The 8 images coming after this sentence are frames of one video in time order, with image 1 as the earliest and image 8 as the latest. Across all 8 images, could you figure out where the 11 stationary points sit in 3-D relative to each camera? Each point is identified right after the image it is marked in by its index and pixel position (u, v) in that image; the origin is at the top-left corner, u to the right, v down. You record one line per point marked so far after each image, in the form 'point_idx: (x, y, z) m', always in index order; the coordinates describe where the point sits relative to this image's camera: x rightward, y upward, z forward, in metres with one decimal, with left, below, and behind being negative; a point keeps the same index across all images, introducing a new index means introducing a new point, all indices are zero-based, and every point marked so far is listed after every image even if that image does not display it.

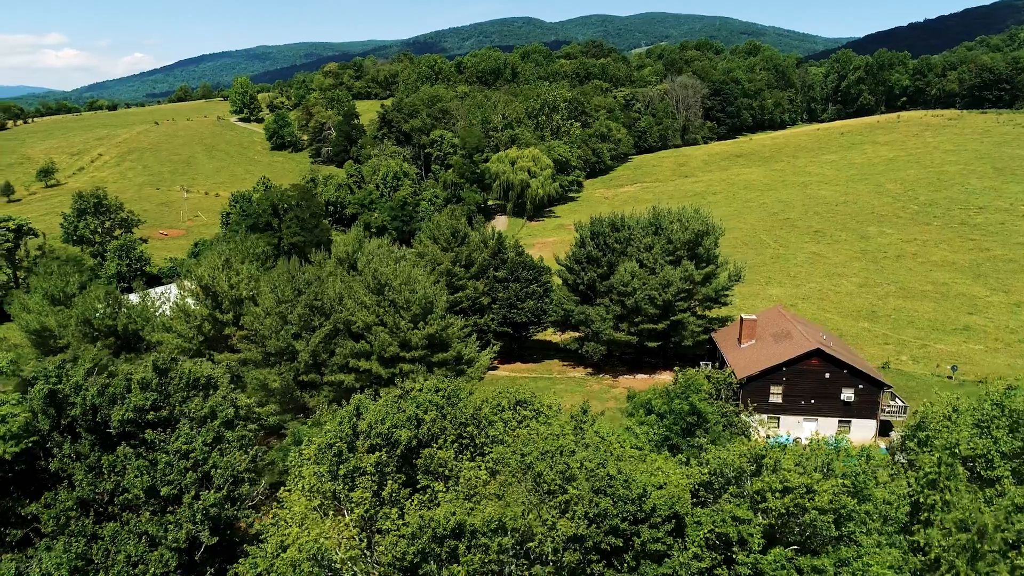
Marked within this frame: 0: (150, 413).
0: (-8.4, -2.9, +17.5) m
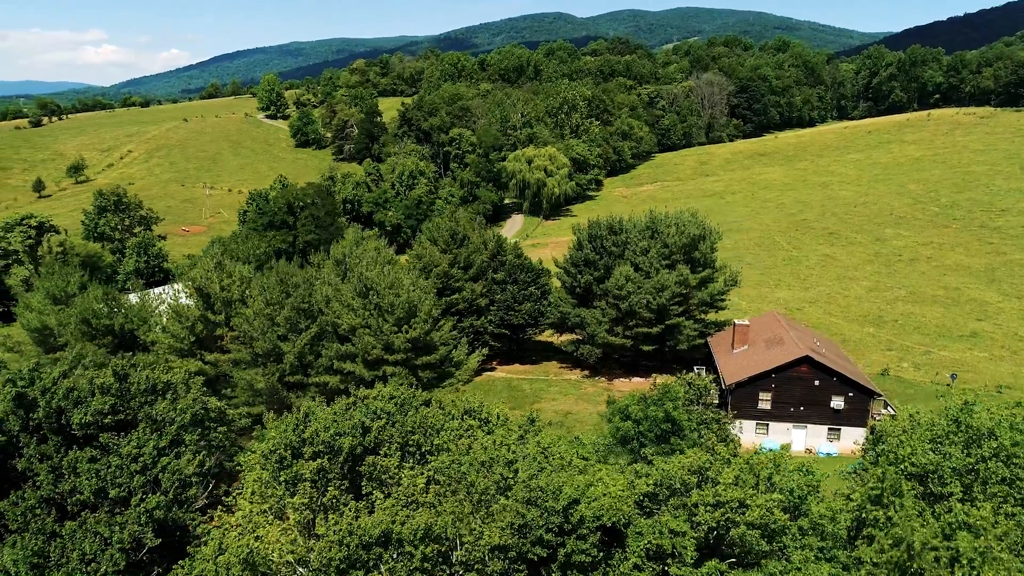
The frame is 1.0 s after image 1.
0: (-9.6, -3.1, +18.2) m
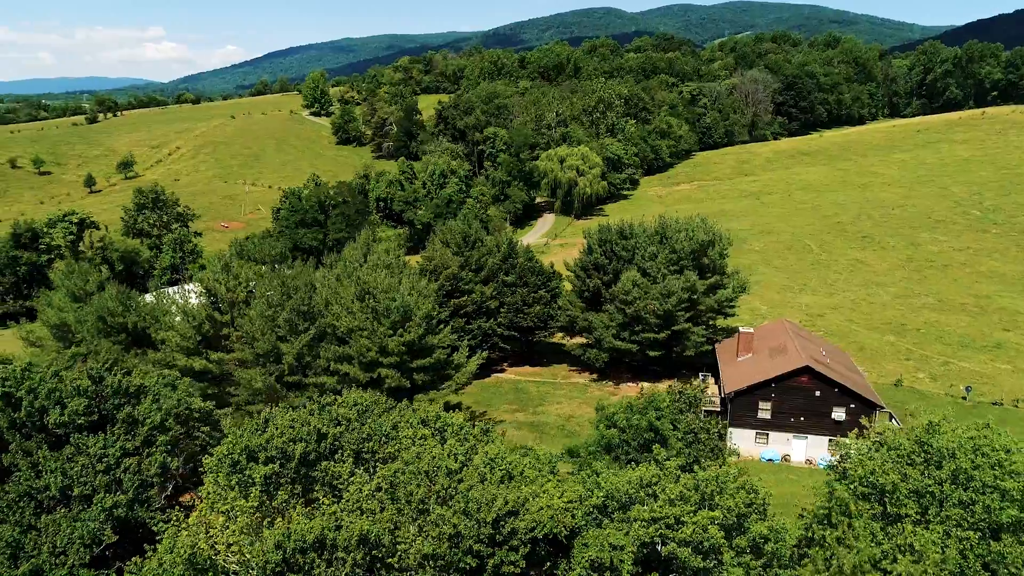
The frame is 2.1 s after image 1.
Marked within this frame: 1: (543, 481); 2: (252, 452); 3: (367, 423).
0: (-10.7, -3.2, +19.3) m
1: (+0.7, -4.5, +18.2) m
2: (-5.9, -3.8, +17.6) m
3: (-3.6, -3.4, +19.1) m
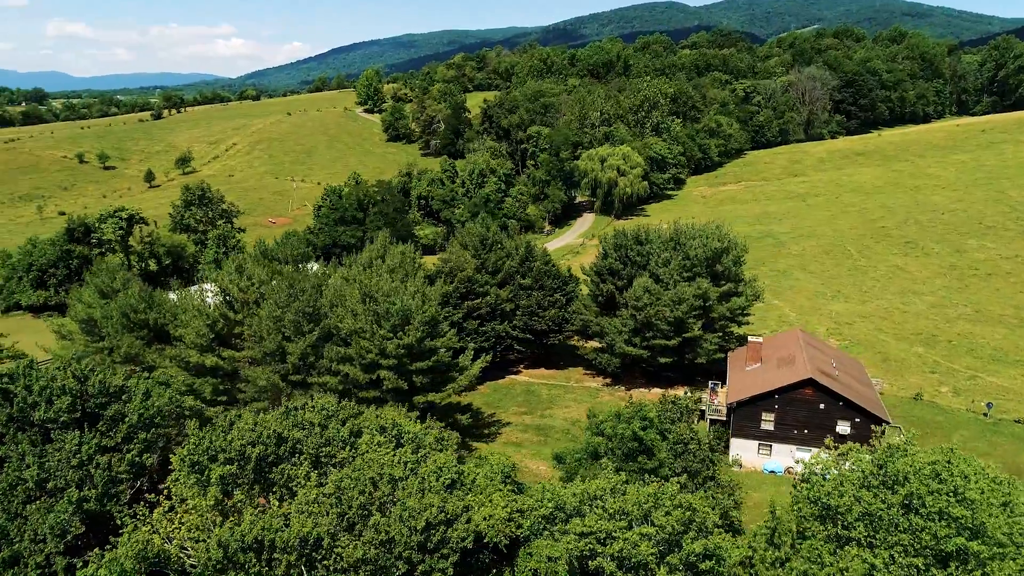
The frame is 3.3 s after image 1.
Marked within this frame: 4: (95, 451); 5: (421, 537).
0: (-11.8, -3.4, +20.6) m
1: (-0.5, -4.9, +18.7) m
2: (-7.2, -4.1, +18.6) m
3: (-4.7, -3.6, +19.9) m
4: (-10.6, -4.1, +19.6) m
5: (-2.0, -5.2, +16.1) m
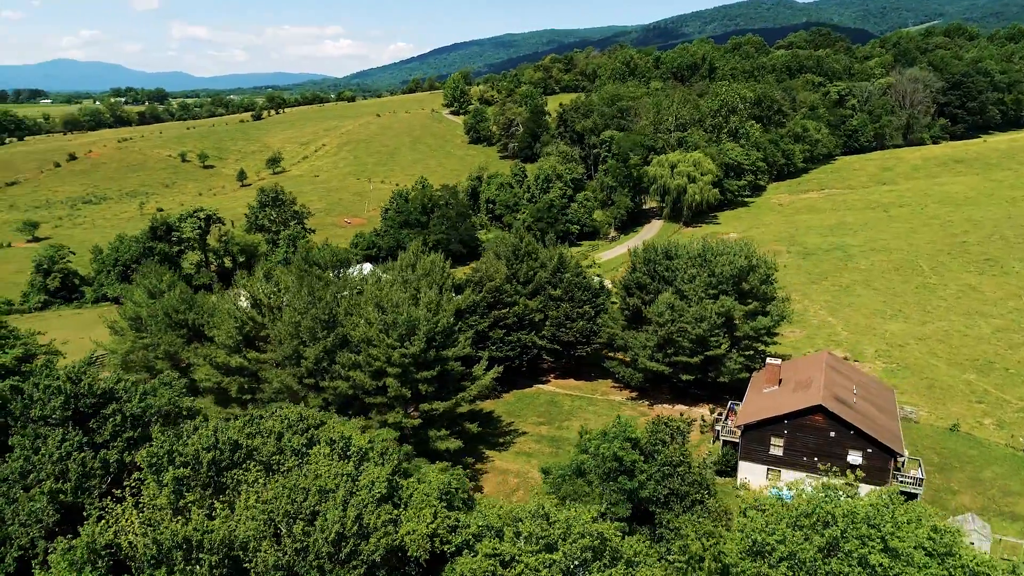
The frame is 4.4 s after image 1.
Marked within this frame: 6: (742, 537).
0: (-13.1, -3.6, +22.8) m
1: (-2.2, -5.5, +19.6) m
2: (-8.8, -4.5, +20.3) m
3: (-6.2, -4.1, +21.3) m
4: (-12.2, -4.5, +21.7) m
5: (-4.0, -5.8, +17.2) m
6: (+5.8, -6.3, +19.6) m
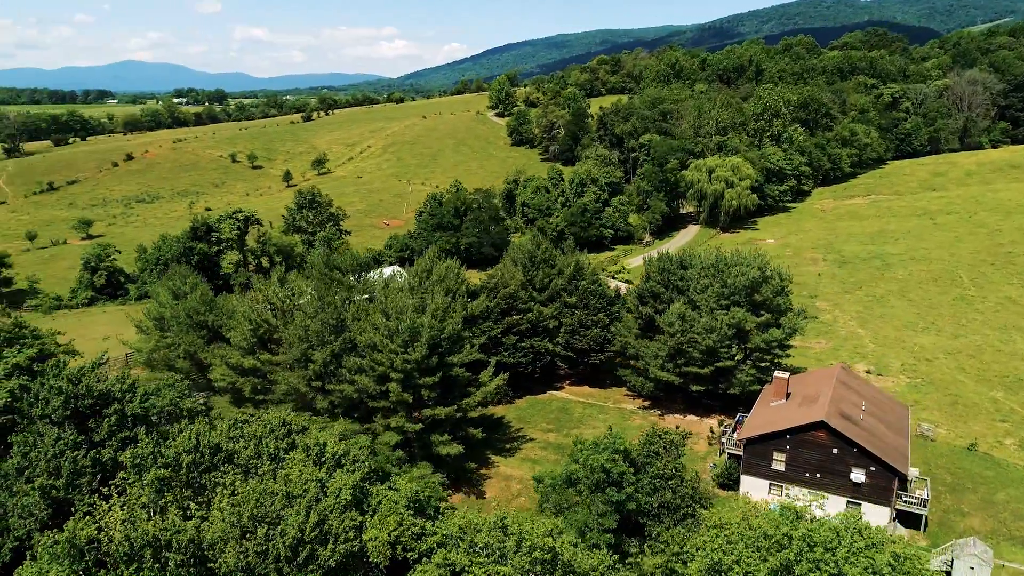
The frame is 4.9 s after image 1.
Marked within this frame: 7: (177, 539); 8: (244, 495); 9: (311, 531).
0: (-13.8, -3.8, +24.1) m
1: (-3.2, -5.9, +20.2) m
2: (-9.7, -4.7, +21.3) m
3: (-7.1, -4.4, +22.1) m
4: (-12.9, -4.7, +22.9) m
5: (-5.1, -6.1, +17.9) m
6: (+4.8, -6.8, +19.7) m
7: (-8.0, -5.9, +18.4) m
8: (-6.8, -5.3, +19.7) m
9: (-4.7, -5.8, +18.3) m
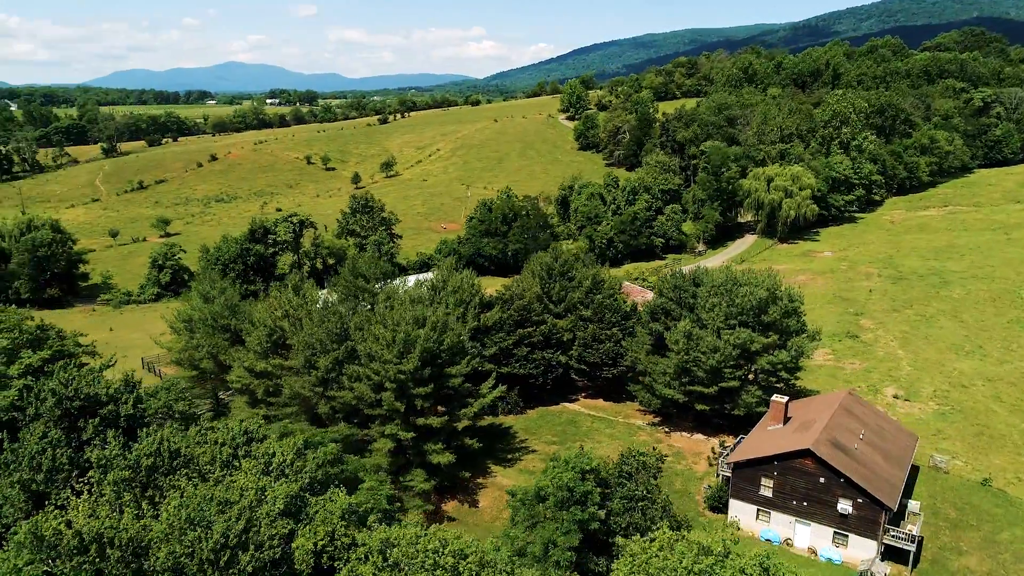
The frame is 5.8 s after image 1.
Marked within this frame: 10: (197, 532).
0: (-15.4, -4.2, +26.5) m
1: (-5.3, -6.5, +21.4) m
2: (-11.6, -5.2, +23.2) m
3: (-8.9, -4.9, +23.8) m
4: (-14.6, -5.0, +25.2) m
5: (-7.4, -6.7, +19.4) m
6: (+2.7, -7.6, +20.1) m
7: (-10.2, -6.4, +20.1) m
8: (-8.8, -5.8, +21.3) m
9: (-7.0, -6.3, +19.7) m
10: (-8.0, -6.3, +19.7) m
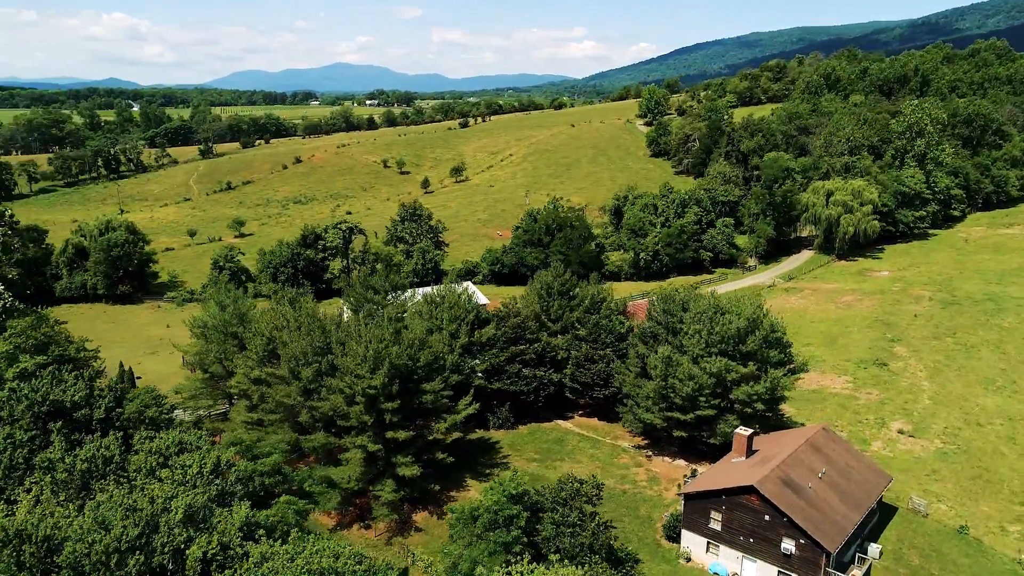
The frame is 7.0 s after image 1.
0: (-18.2, -4.8, +29.7) m
1: (-8.9, -7.4, +23.5) m
2: (-14.9, -5.9, +26.0) m
3: (-12.1, -5.7, +26.2) m
4: (-17.7, -5.7, +28.3) m
5: (-11.3, -7.6, +21.7) m
6: (-1.2, -8.8, +21.2) m
7: (-13.9, -7.2, +22.8) m
8: (-12.4, -6.6, +23.8) m
9: (-10.8, -7.2, +22.0) m
10: (-11.8, -7.1, +22.1) m
